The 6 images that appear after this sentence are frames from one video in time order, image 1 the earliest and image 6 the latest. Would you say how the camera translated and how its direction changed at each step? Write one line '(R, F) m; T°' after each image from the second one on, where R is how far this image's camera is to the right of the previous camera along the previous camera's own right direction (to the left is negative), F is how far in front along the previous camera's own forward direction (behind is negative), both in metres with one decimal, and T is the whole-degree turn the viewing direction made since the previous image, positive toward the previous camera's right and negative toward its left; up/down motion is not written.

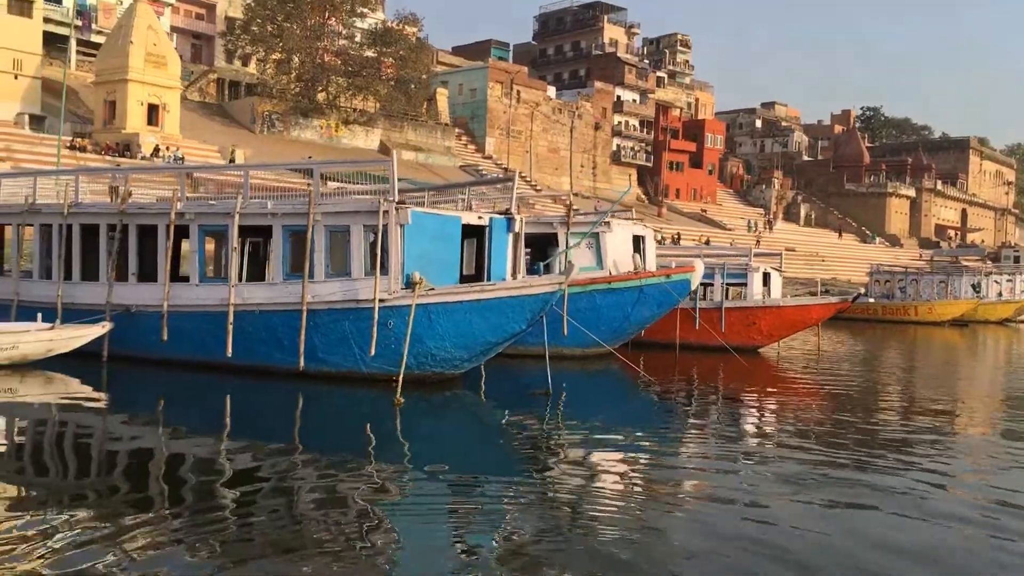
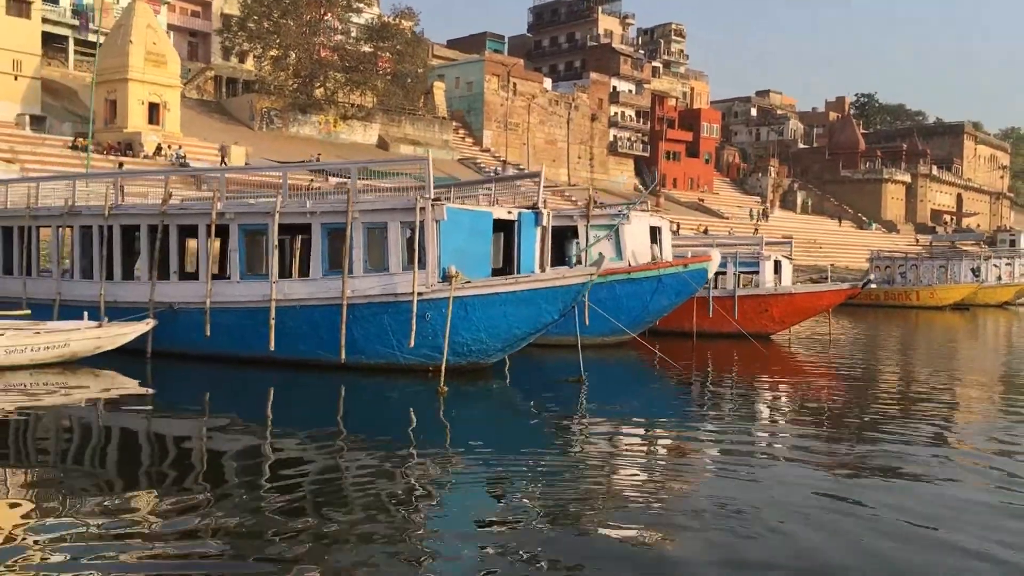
(-0.3, -0.3) m; 0°
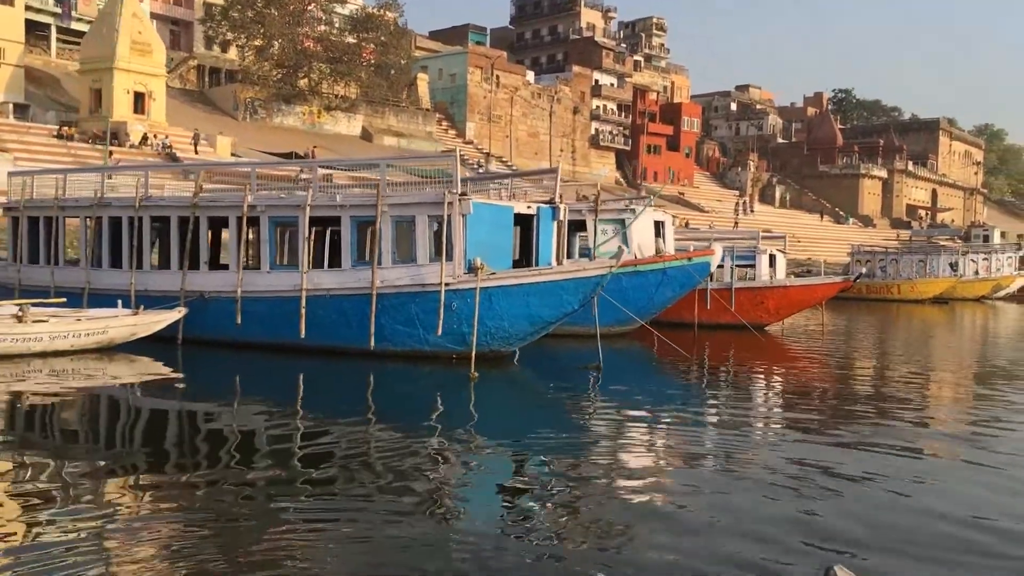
(-0.4, -0.4) m; +1°
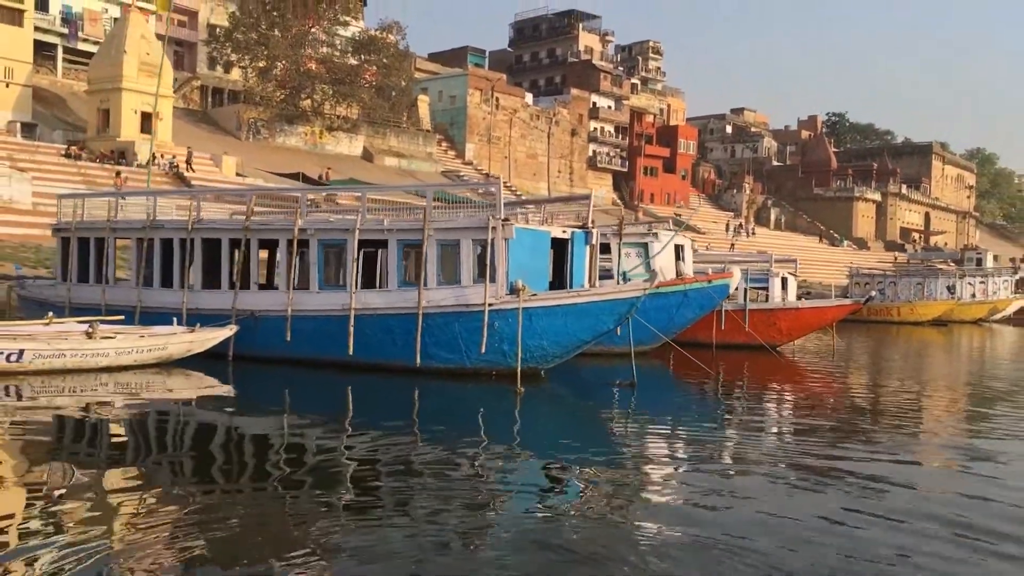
(-0.5, -0.5) m; 0°
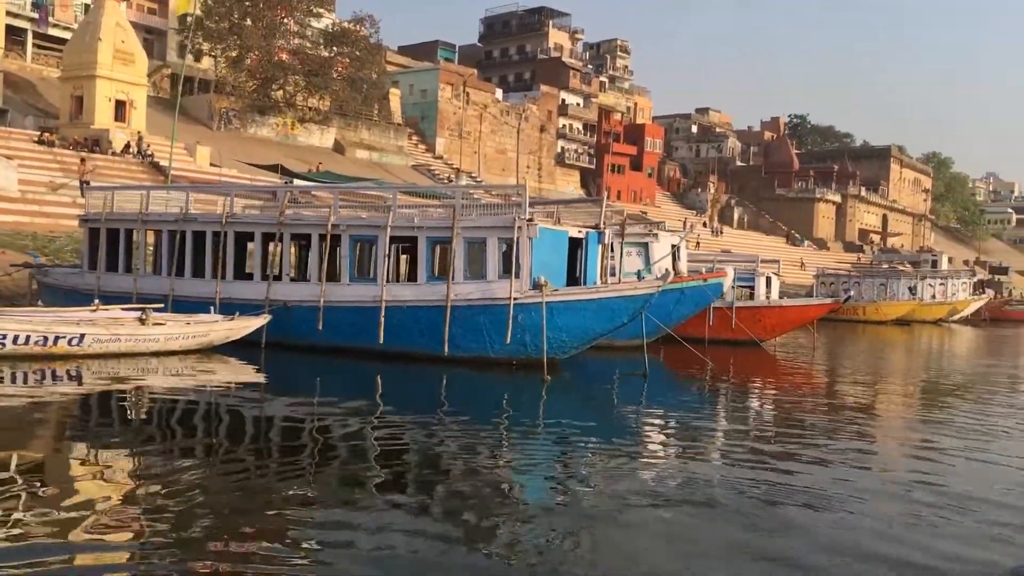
(-0.6, -0.7) m; +2°
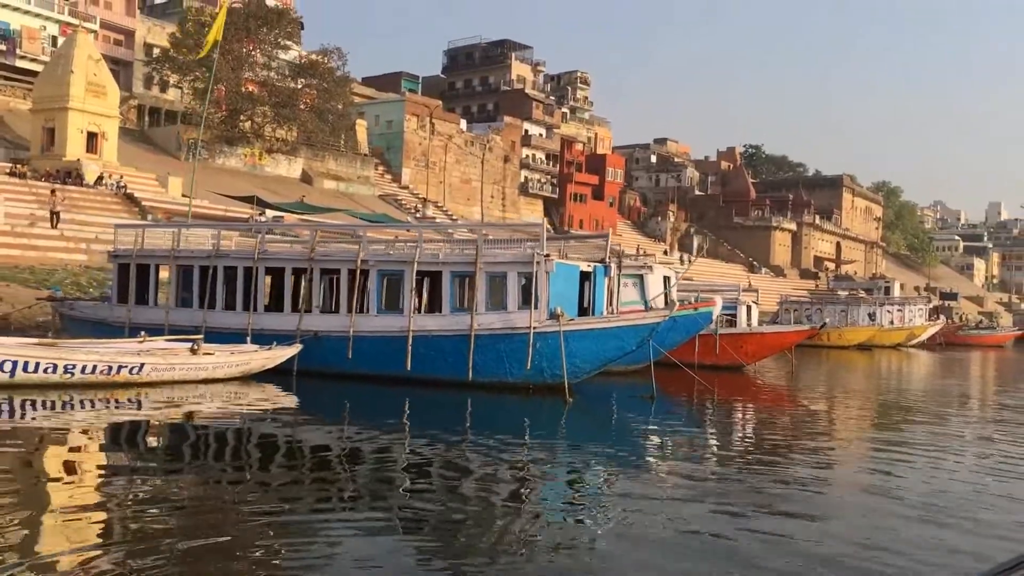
(-0.7, -0.8) m; +3°
